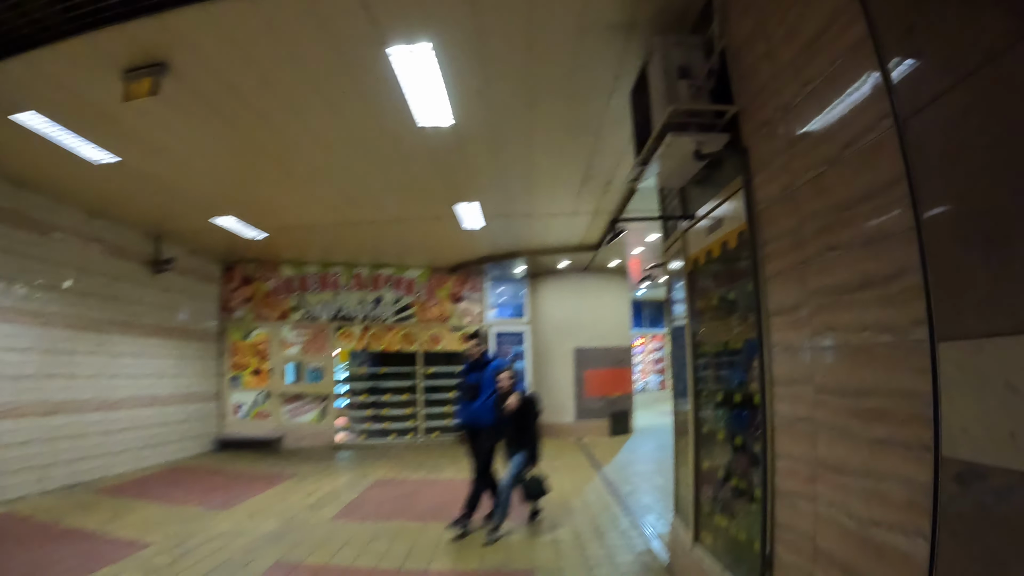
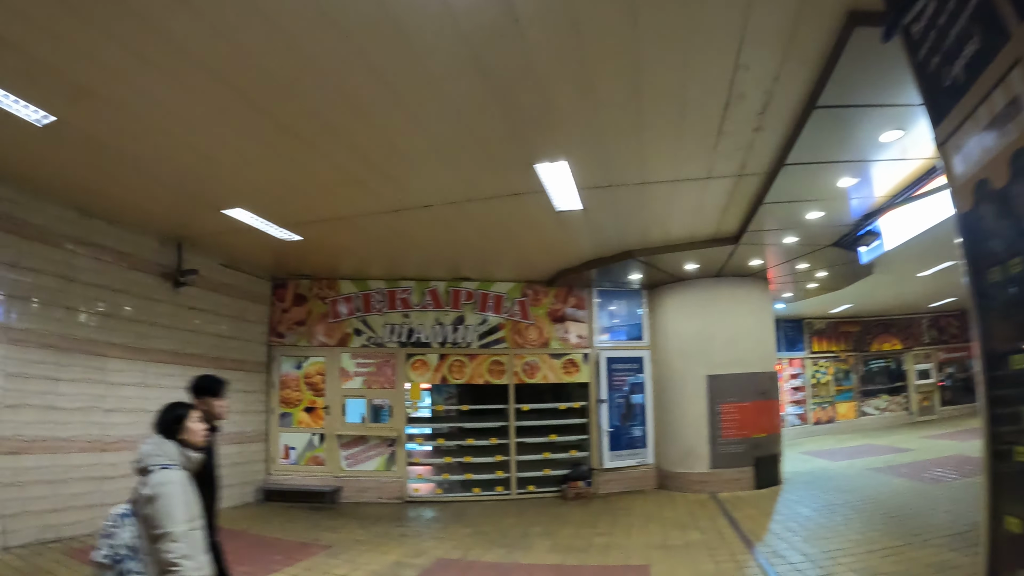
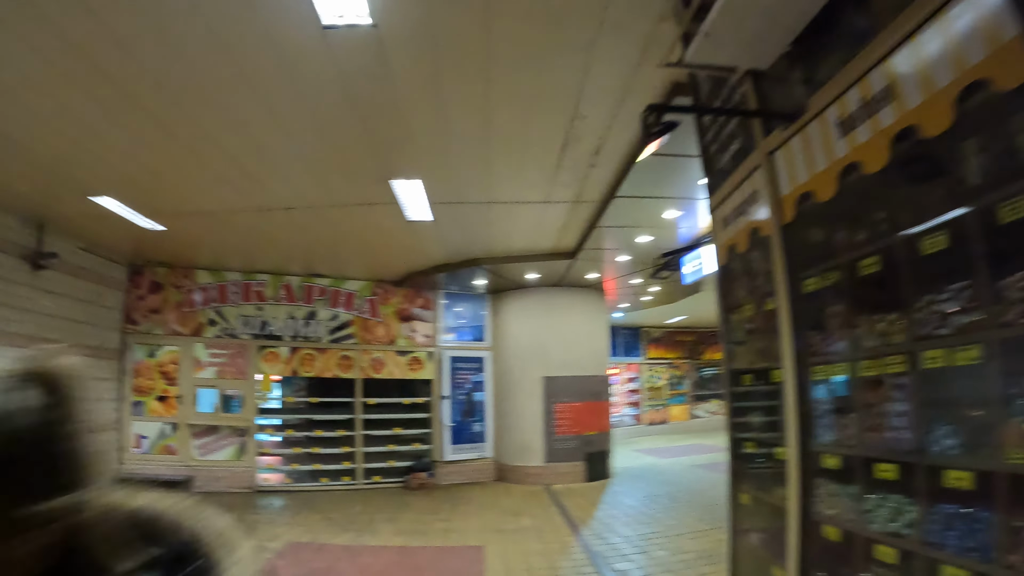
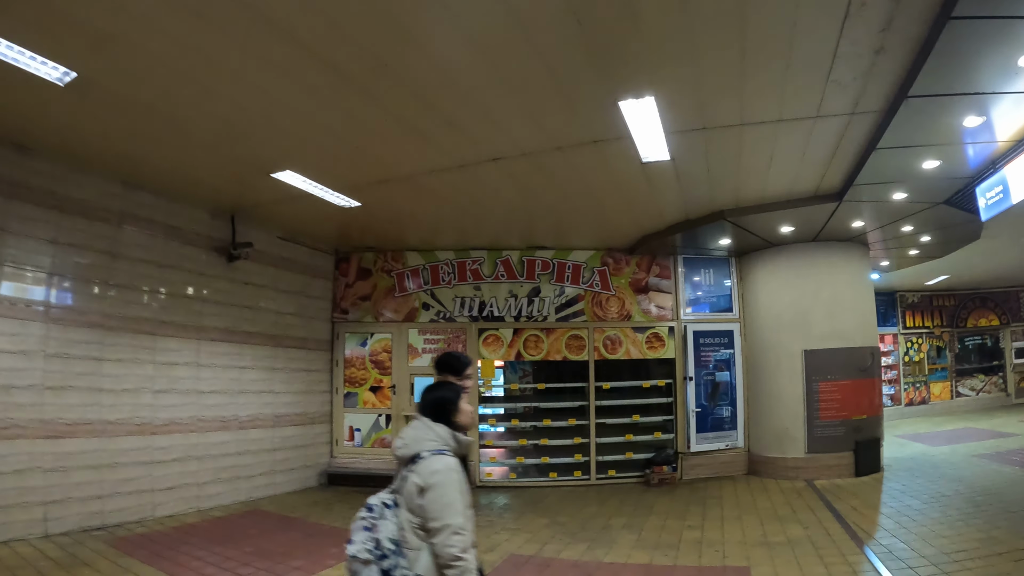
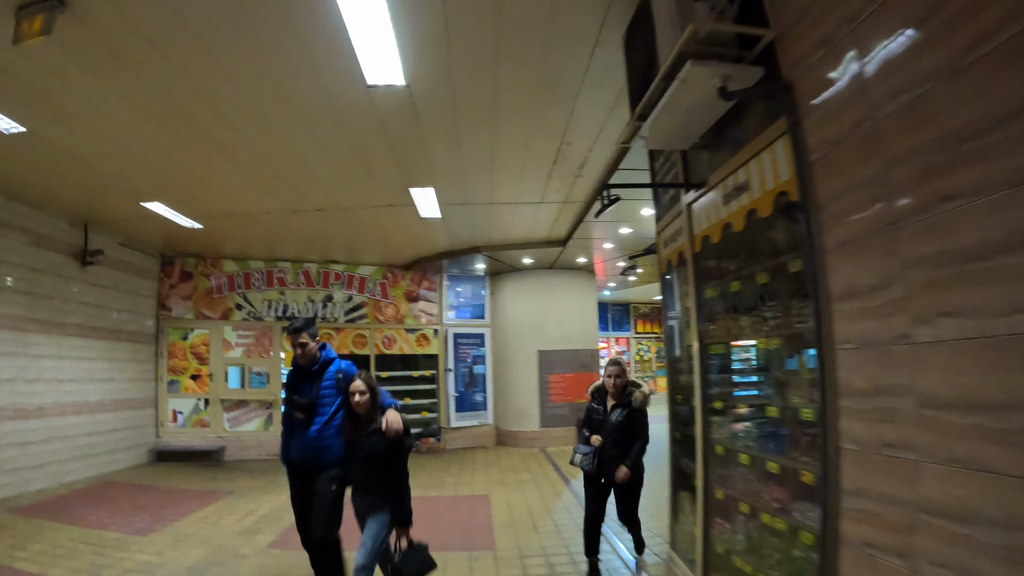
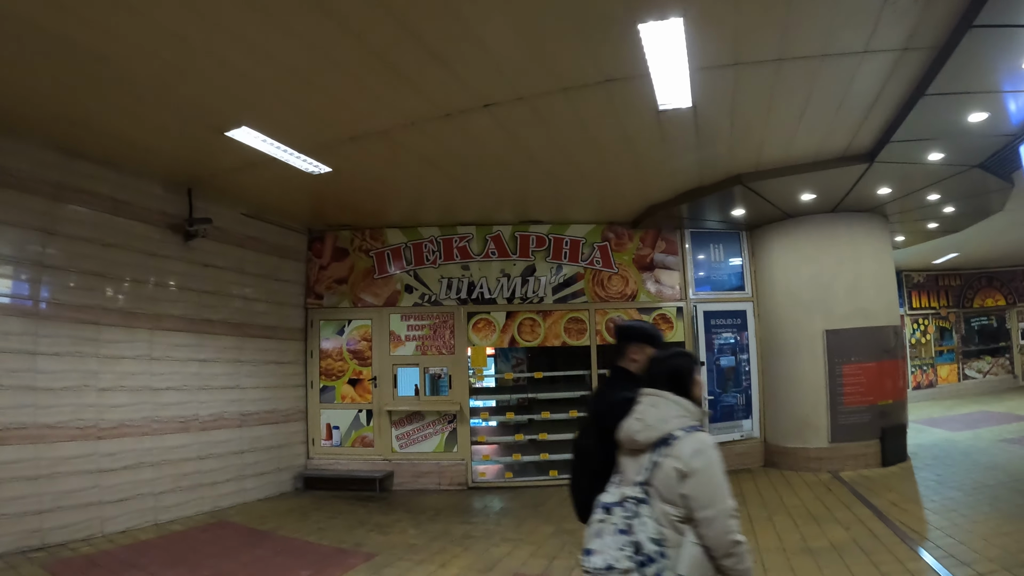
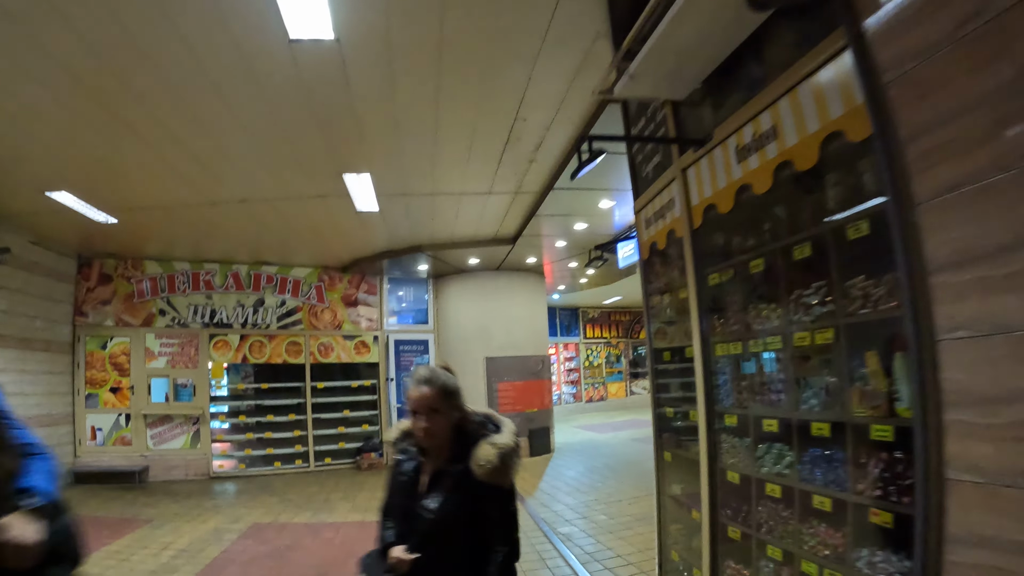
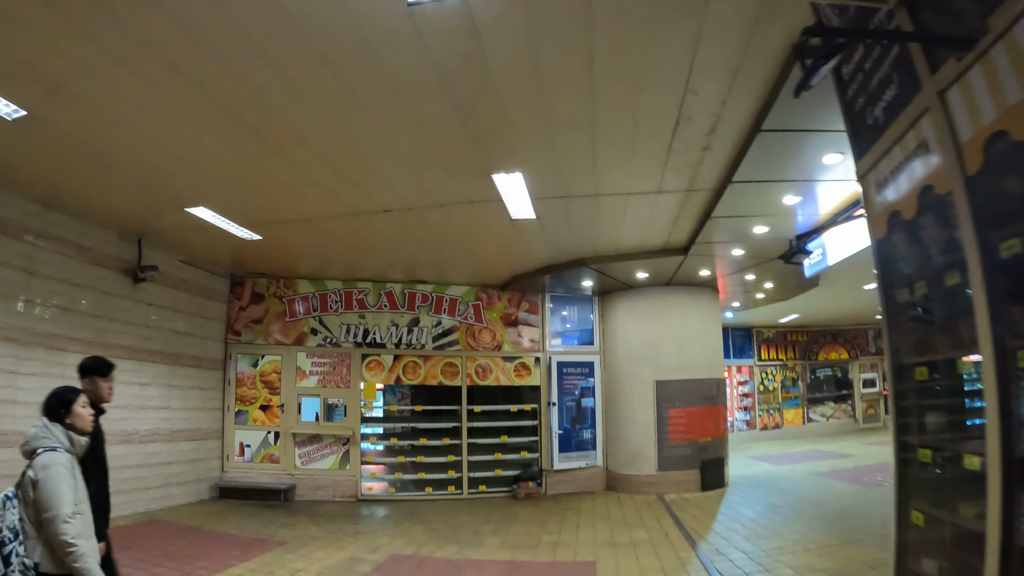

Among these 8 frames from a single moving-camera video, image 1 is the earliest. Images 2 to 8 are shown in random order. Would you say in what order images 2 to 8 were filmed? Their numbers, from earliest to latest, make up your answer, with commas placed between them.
5, 7, 3, 8, 2, 4, 6
